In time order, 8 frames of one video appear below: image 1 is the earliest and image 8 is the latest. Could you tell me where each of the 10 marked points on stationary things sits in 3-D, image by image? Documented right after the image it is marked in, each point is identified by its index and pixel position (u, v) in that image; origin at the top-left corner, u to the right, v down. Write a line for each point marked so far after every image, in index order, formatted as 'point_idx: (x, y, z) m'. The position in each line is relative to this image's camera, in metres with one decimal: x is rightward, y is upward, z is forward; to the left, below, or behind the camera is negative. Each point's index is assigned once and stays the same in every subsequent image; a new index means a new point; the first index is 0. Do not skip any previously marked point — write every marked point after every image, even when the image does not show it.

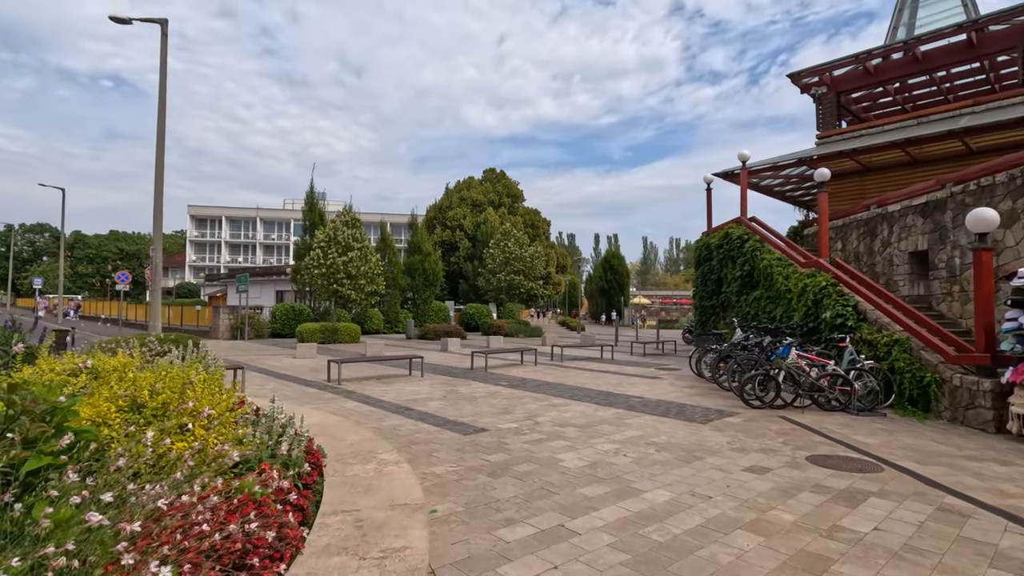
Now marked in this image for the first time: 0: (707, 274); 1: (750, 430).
0: (+6.5, +0.5, +17.8) m
1: (+3.4, -2.0, +7.6) m
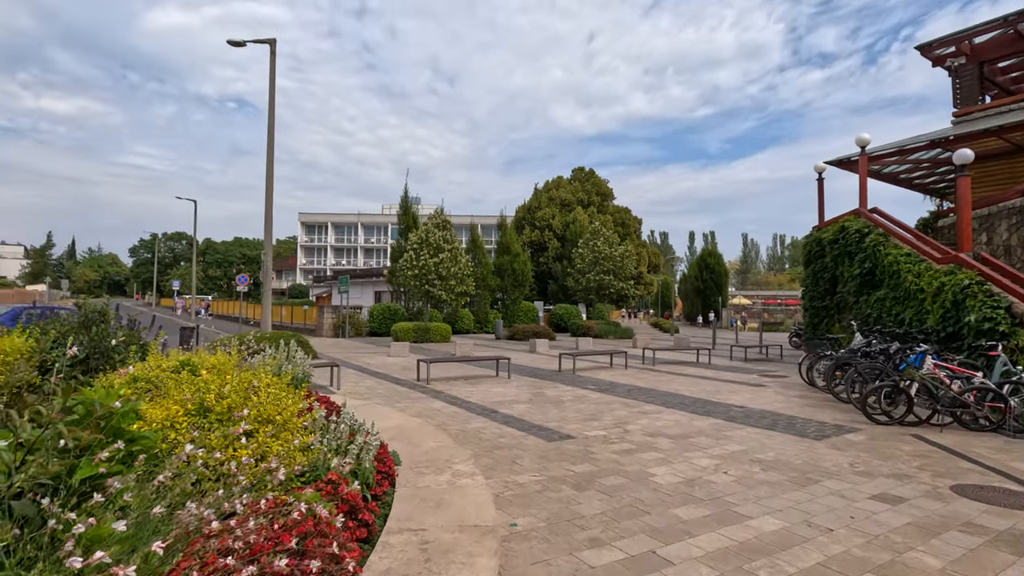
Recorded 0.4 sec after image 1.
0: (+9.3, +0.5, +16.2) m
1: (+4.5, -2.0, +6.6) m
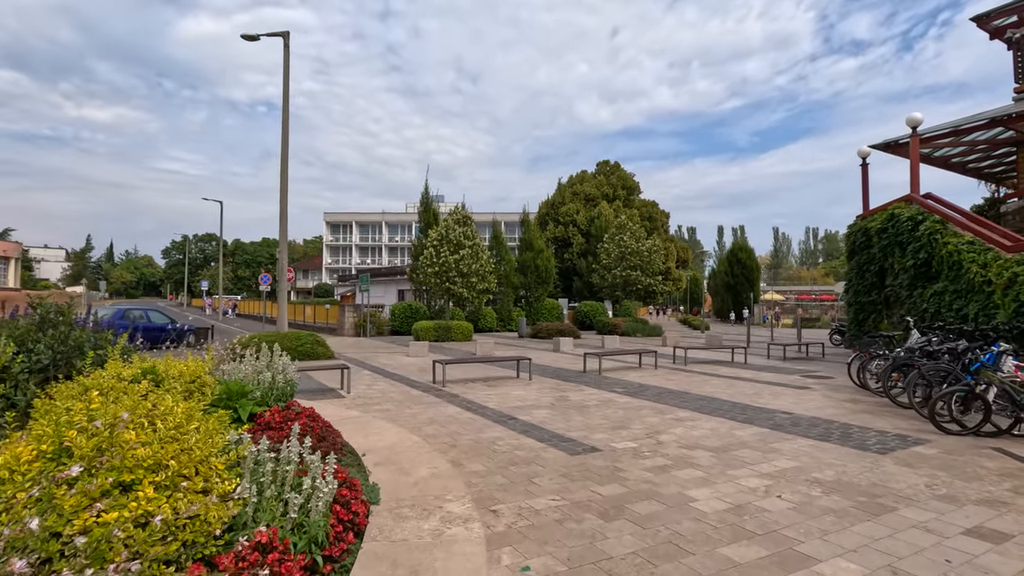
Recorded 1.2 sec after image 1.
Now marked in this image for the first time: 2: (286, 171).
0: (+9.9, +0.7, +15.0) m
1: (+4.7, -1.9, +5.7) m
2: (-6.7, +3.5, +15.9) m
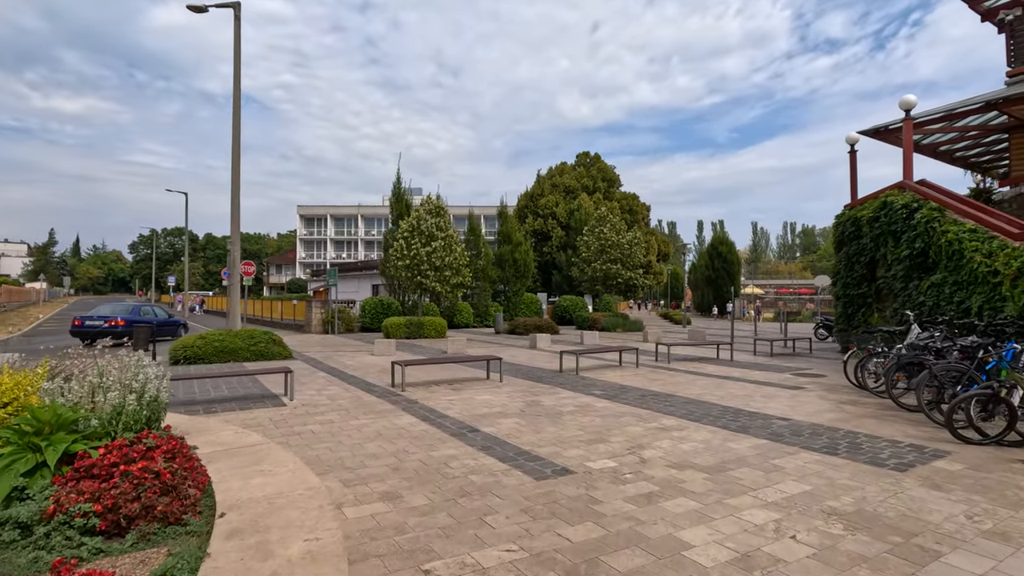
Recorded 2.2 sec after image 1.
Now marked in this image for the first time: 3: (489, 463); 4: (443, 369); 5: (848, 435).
0: (+9.1, +0.9, +14.2) m
1: (+4.3, -1.8, +4.8) m
2: (-7.5, +3.6, +14.5) m
3: (-0.2, -1.8, +5.4) m
4: (-1.6, -1.8, +12.1) m
5: (+4.2, -1.8, +6.7) m
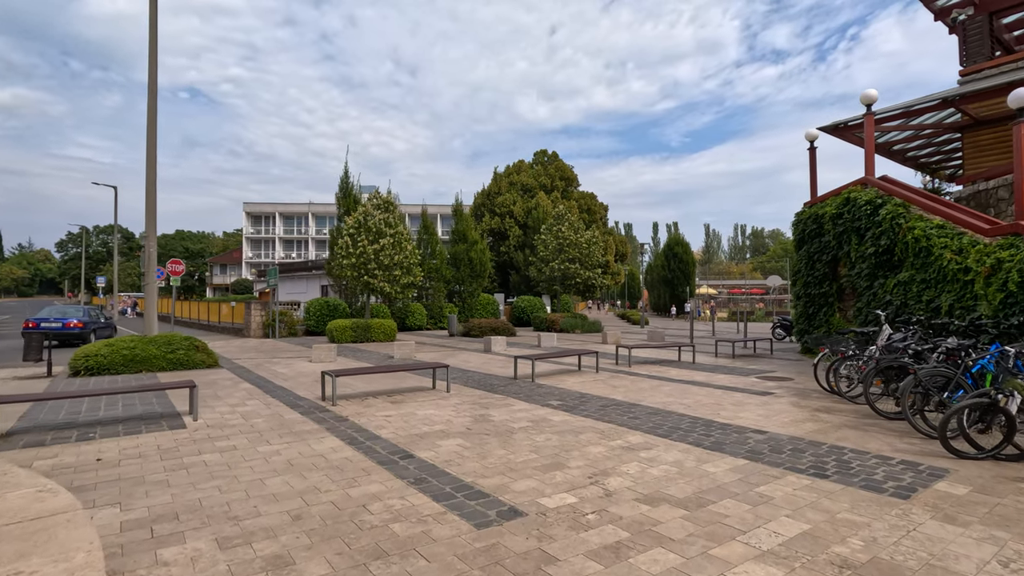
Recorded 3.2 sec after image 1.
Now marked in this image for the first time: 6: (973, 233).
0: (+7.9, +0.9, +13.9) m
1: (+3.8, -1.8, +4.1) m
2: (-8.7, +3.6, +12.9) m
3: (-0.8, -1.8, +4.4) m
4: (-2.6, -1.8, +11.0) m
5: (+3.6, -1.8, +6.0) m
6: (+8.0, +1.0, +9.3) m
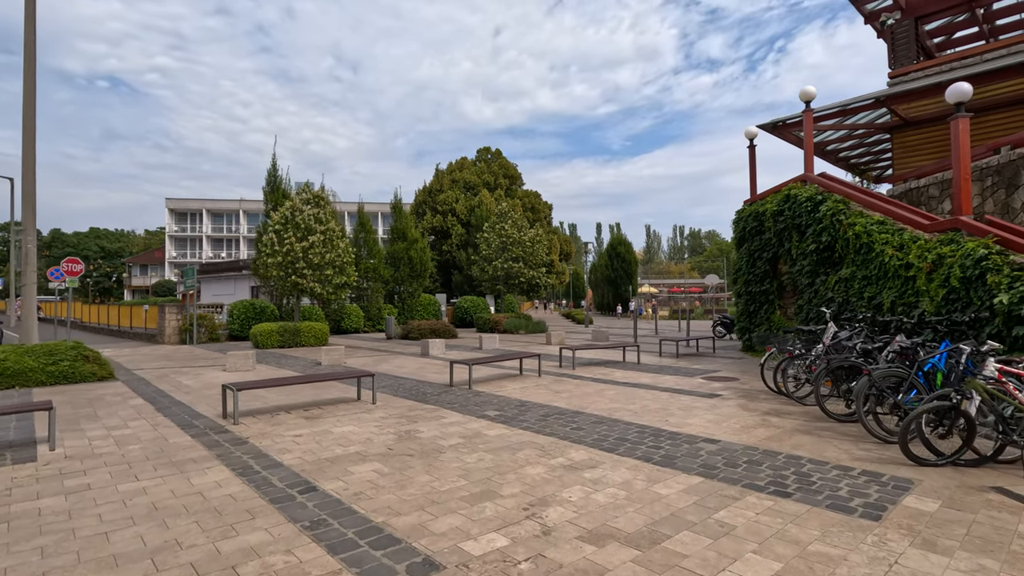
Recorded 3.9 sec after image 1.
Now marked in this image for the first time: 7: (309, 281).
0: (+6.3, +1.0, +13.8) m
1: (+3.3, -1.7, +3.6) m
2: (-10.1, +3.6, +11.1) m
3: (-1.3, -1.7, +3.4) m
4: (-3.8, -1.8, +9.8) m
5: (+2.8, -1.8, +5.5) m
6: (+6.9, +1.0, +9.3) m
7: (-7.3, +0.2, +19.1) m
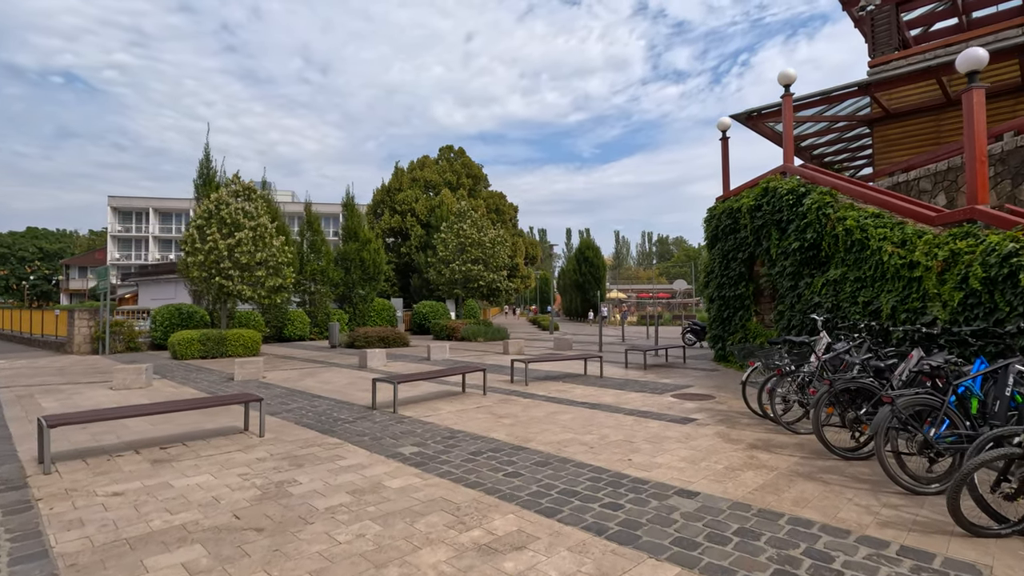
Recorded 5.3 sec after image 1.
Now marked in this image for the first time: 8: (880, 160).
0: (+5.1, +0.9, +12.4) m
1: (+2.6, -1.7, +2.1) m
2: (-11.1, +3.6, +8.9) m
3: (-2.0, -1.7, +1.6) m
4: (-4.8, -1.9, +7.9) m
5: (+2.1, -1.8, +3.9) m
6: (+6.0, +1.0, +7.9) m
7: (-8.8, +0.1, +17.0) m
8: (+9.9, +3.4, +14.4) m
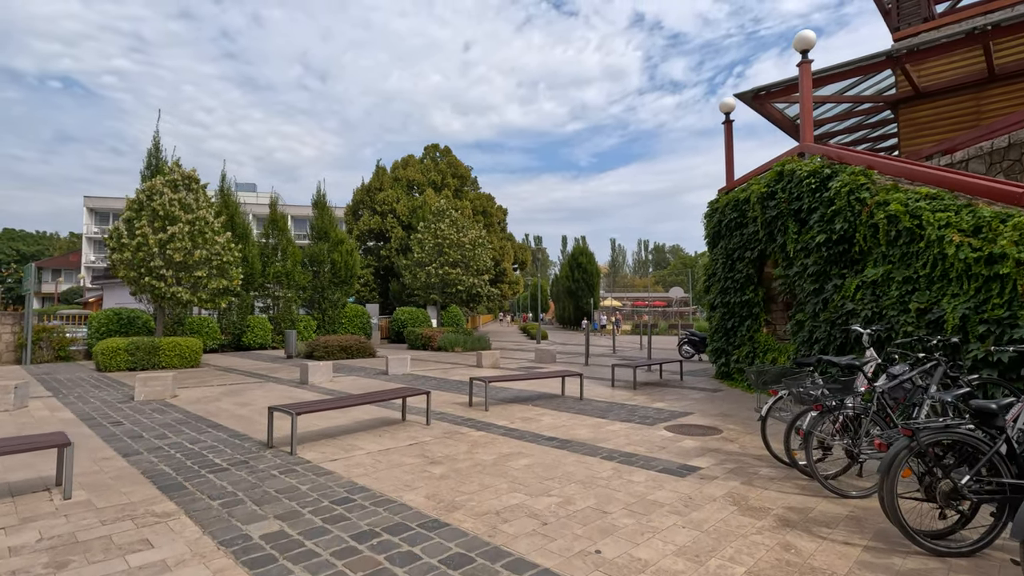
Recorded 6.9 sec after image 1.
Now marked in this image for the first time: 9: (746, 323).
0: (+4.4, +0.8, +10.4) m
1: (+2.0, -1.6, 0.0) m
2: (-11.8, +3.7, +6.8) m
3: (-2.6, -1.6, -0.4) m
4: (-5.5, -1.8, +5.8) m
5: (+1.4, -1.7, +1.8) m
6: (+5.3, +0.9, +5.9) m
7: (-9.5, +0.1, +14.9) m
8: (+9.2, +3.3, +12.5) m
9: (+4.6, -0.7, +10.3) m
